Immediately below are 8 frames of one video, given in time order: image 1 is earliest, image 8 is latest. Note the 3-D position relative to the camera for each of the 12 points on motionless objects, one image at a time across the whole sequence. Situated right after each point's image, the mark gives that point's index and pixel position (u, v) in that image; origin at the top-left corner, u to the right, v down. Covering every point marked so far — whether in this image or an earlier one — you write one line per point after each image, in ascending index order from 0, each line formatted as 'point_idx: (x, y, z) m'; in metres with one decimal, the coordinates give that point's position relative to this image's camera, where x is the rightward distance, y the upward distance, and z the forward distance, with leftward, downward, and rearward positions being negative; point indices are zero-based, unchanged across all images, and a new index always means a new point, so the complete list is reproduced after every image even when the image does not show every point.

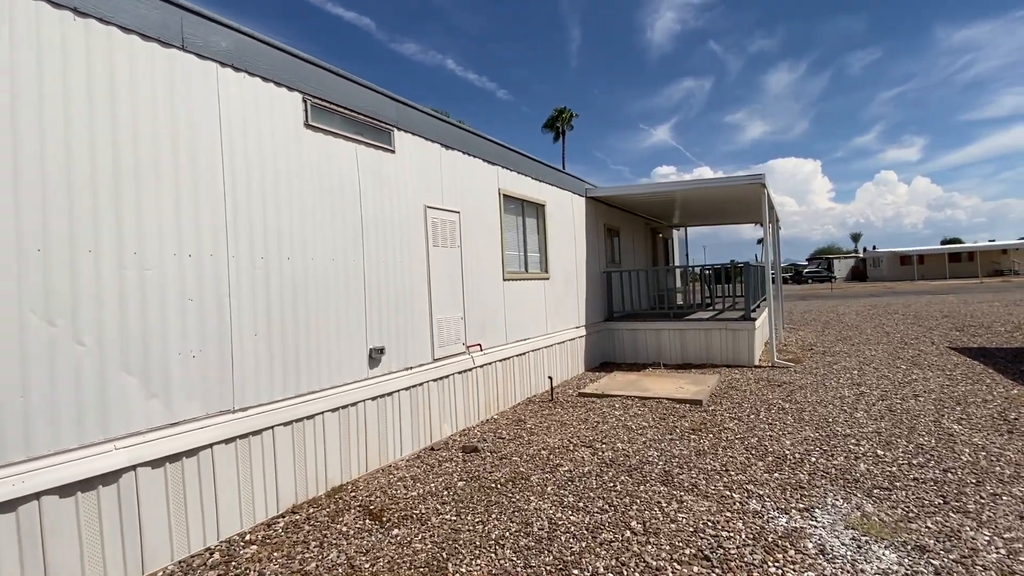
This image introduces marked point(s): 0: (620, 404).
0: (+1.3, -1.4, +5.8) m
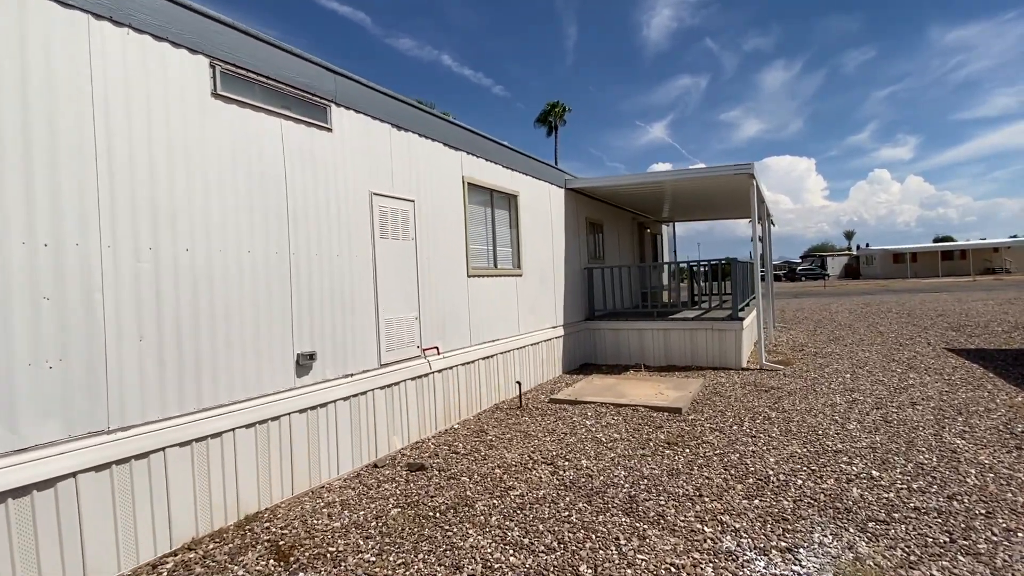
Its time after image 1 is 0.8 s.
0: (+0.9, -1.4, +5.3) m
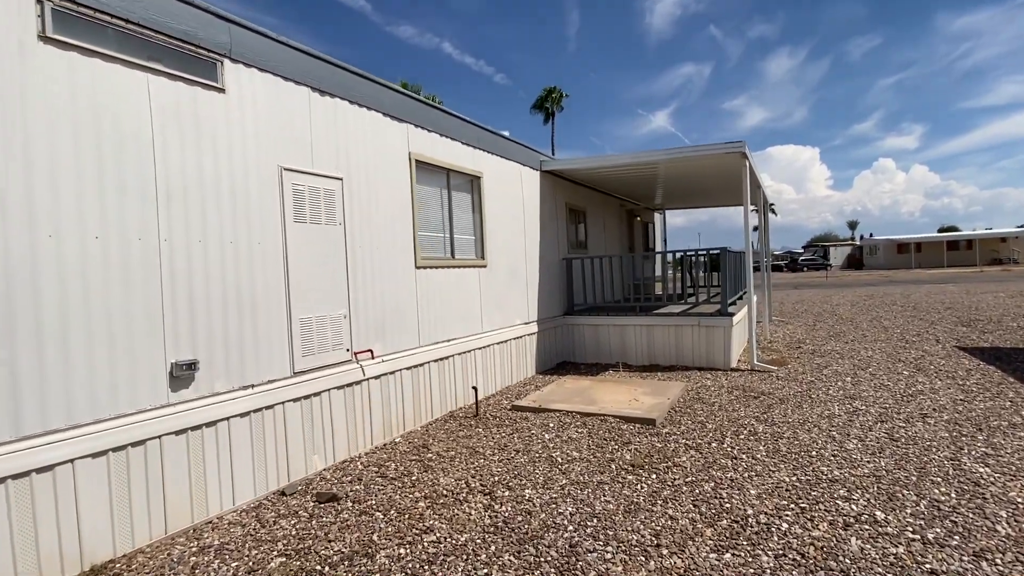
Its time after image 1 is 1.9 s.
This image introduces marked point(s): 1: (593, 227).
0: (+0.4, -1.3, +4.6) m
1: (+1.6, +1.2, +9.2) m
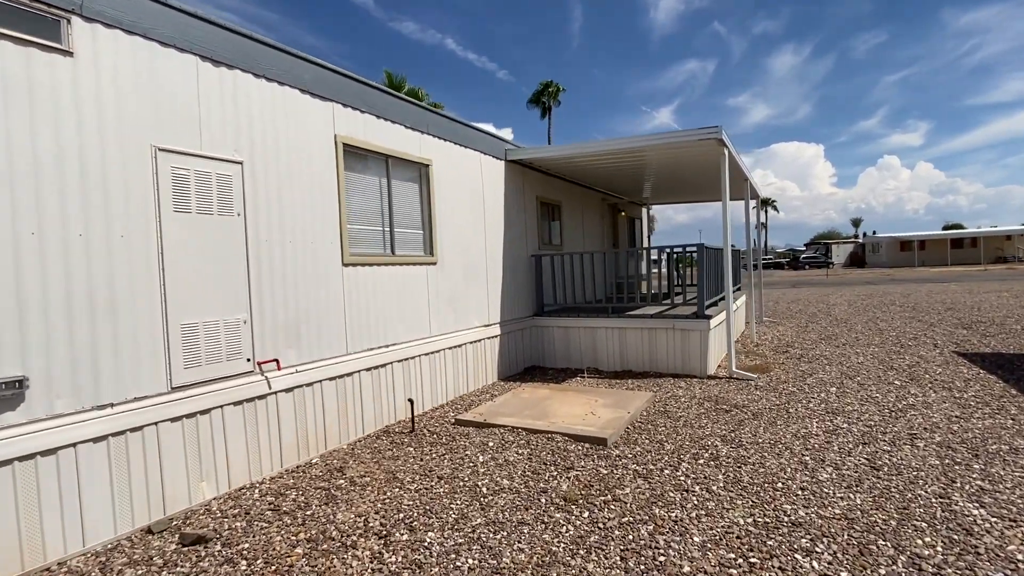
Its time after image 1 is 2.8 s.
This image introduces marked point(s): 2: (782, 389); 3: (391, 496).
0: (-0.1, -1.3, +4.1) m
1: (+1.0, +1.2, +8.6) m
2: (+3.0, -1.1, +5.3) m
3: (-0.8, -1.4, +3.2) m
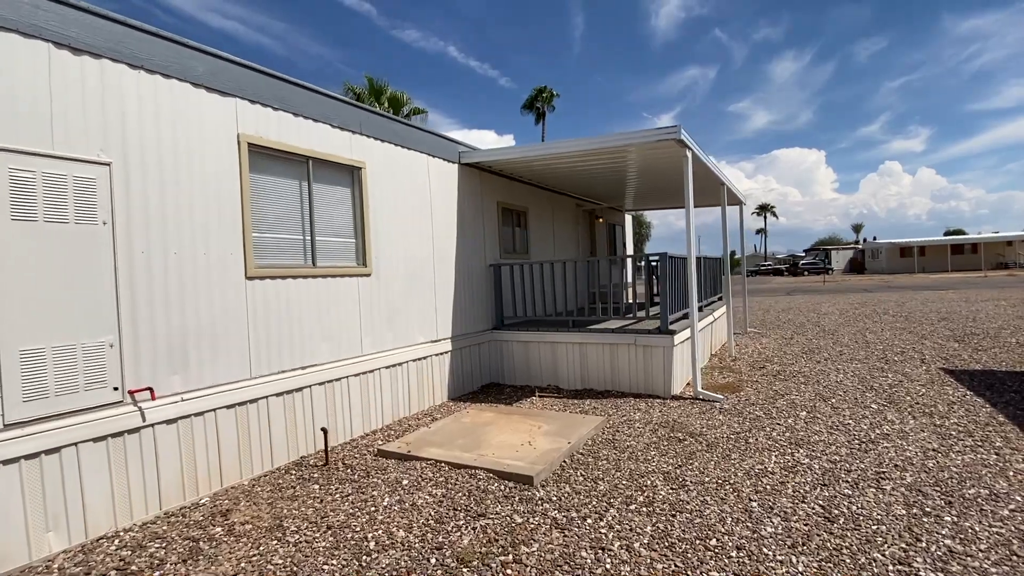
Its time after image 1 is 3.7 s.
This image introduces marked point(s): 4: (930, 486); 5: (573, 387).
0: (-0.7, -1.4, +3.6) m
1: (+0.4, +1.0, +8.2) m
2: (+2.4, -1.3, +4.8) m
3: (-1.4, -1.5, +2.8) m
4: (+2.7, -1.3, +3.1) m
5: (+0.8, -1.3, +6.2) m
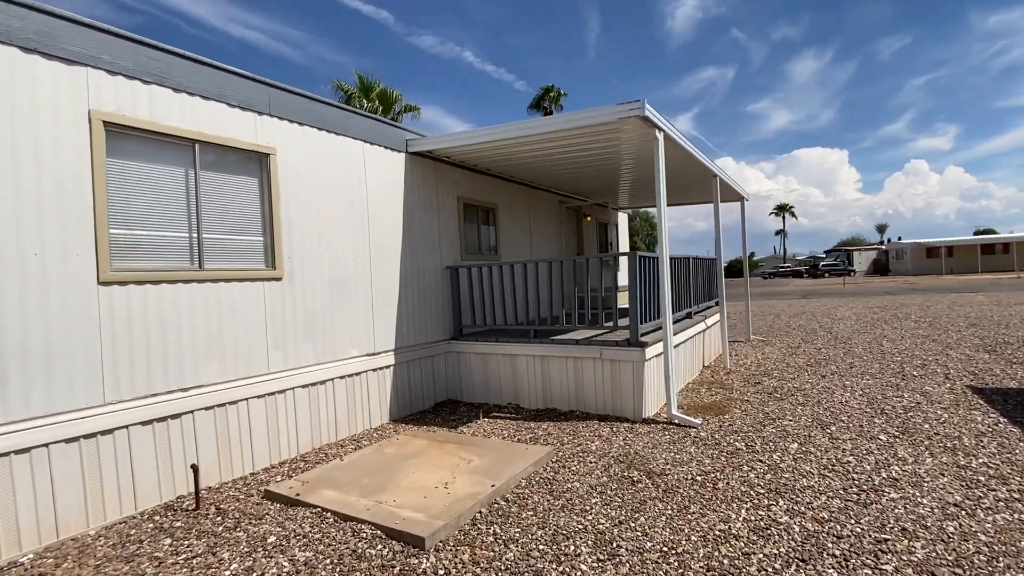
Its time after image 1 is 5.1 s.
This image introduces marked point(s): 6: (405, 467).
0: (-1.4, -1.5, +2.9) m
1: (0.0, +0.9, +7.5) m
2: (+1.8, -1.3, +4.0) m
3: (-2.1, -1.6, +2.1) m
4: (+2.1, -1.3, +2.3) m
5: (+0.2, -1.3, +5.4) m
6: (-0.8, -1.4, +3.7) m
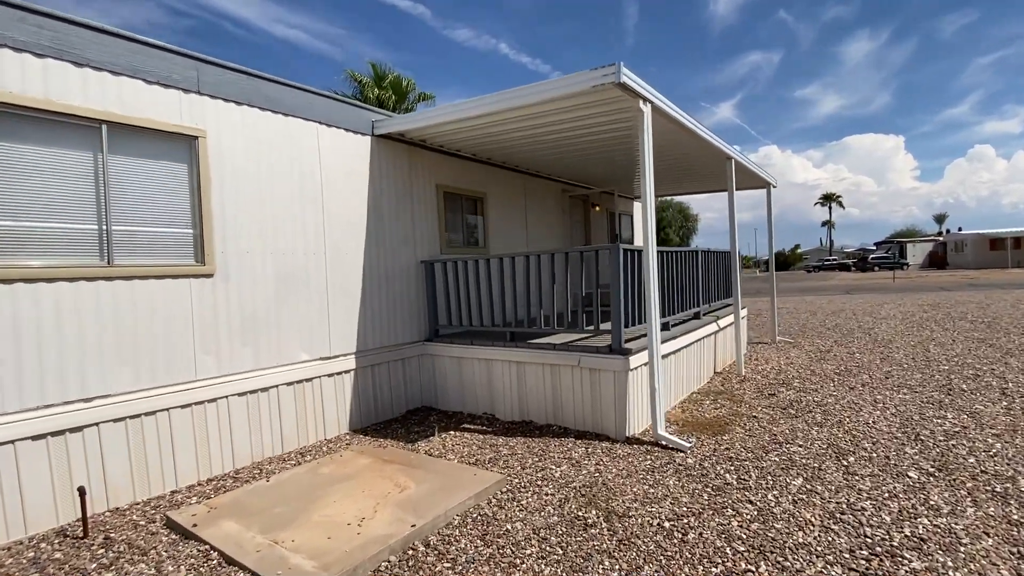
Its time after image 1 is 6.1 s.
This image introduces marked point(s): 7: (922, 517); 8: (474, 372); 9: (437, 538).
0: (-1.8, -1.5, +2.5) m
1: (-0.2, +1.0, +6.9) m
2: (+1.4, -1.3, +3.3) m
3: (-2.6, -1.6, +1.7) m
4: (+1.6, -1.3, +1.6) m
5: (0.0, -1.3, +4.9) m
6: (-1.2, -1.4, +3.3) m
7: (+2.3, -1.3, +2.7) m
8: (-0.4, -0.9, +5.1) m
9: (-0.4, -1.4, +2.7) m
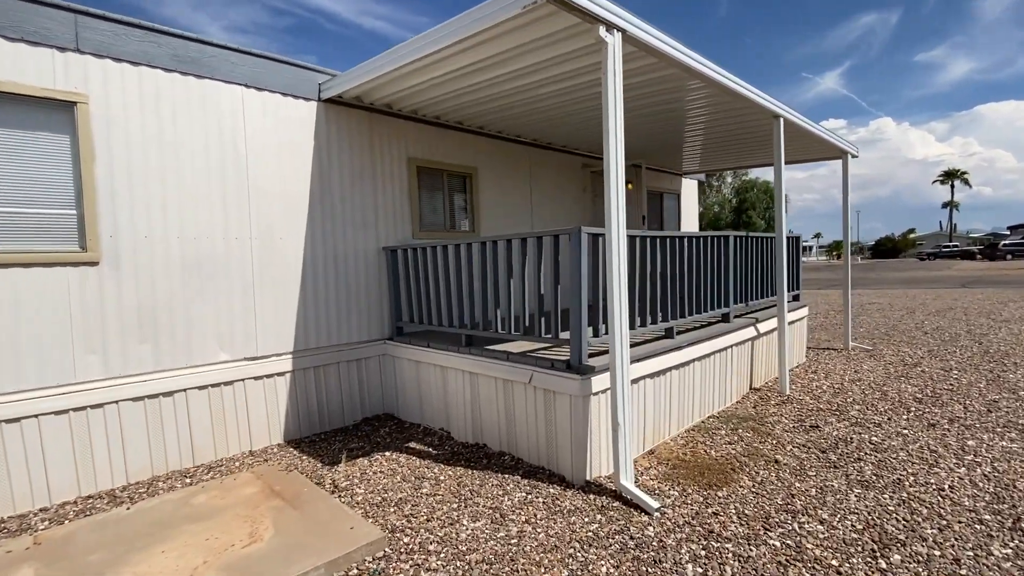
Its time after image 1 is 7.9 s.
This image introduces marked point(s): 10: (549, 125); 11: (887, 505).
0: (-2.5, -1.5, +2.0) m
1: (-0.2, +1.1, +6.0) m
2: (+0.8, -1.3, +2.3) m
3: (-3.4, -1.6, +1.3) m
4: (+0.7, -1.4, +0.6) m
5: (-0.4, -1.2, +4.1) m
6: (-1.8, -1.4, +2.6) m
7: (+1.5, -1.3, +1.5) m
8: (-0.7, -0.8, +4.3) m
9: (-1.1, -1.4, +2.0) m
10: (+0.5, +2.0, +5.8) m
11: (+2.2, -1.2, +2.8) m
